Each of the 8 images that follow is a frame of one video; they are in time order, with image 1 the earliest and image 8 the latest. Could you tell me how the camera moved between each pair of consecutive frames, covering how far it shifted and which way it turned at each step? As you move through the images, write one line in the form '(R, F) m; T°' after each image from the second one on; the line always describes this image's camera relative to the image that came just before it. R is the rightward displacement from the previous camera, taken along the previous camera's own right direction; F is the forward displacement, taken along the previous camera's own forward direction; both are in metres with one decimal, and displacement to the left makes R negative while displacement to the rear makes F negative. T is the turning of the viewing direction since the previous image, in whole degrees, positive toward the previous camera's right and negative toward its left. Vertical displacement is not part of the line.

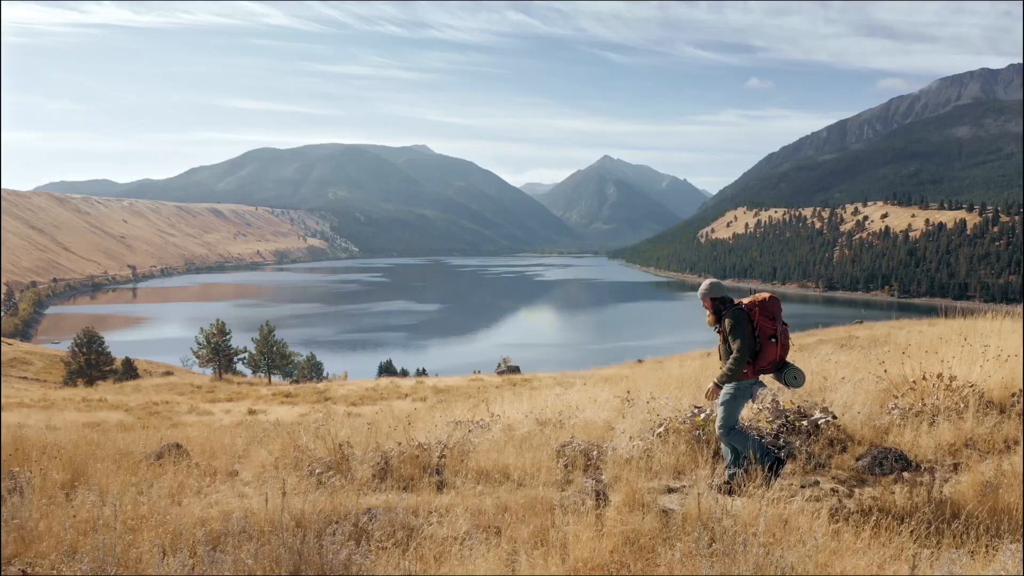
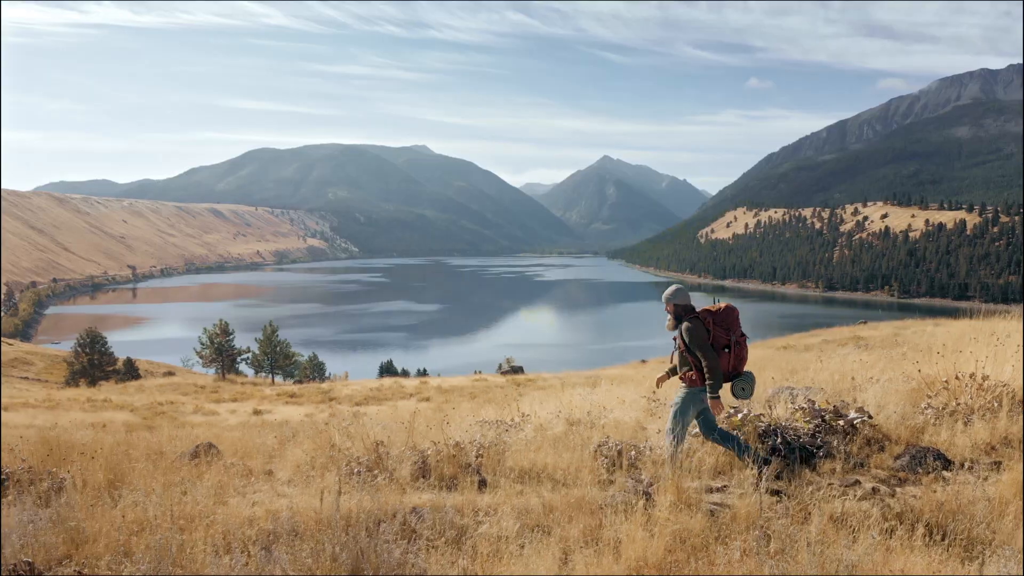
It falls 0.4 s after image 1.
(-0.3, 0.0) m; 0°
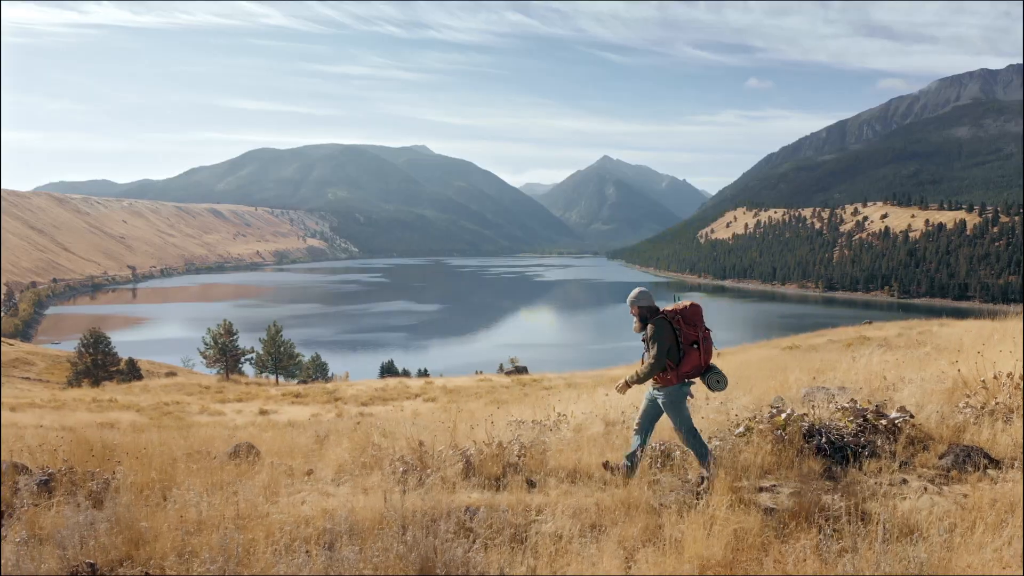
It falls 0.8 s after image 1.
(-0.3, 0.0) m; 0°
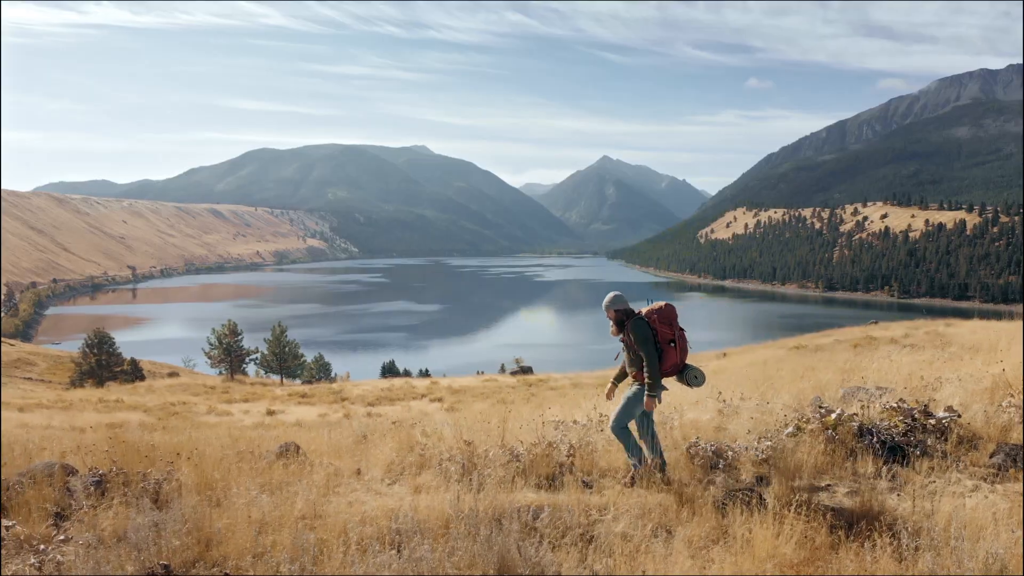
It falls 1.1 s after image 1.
(-0.4, 0.0) m; 0°
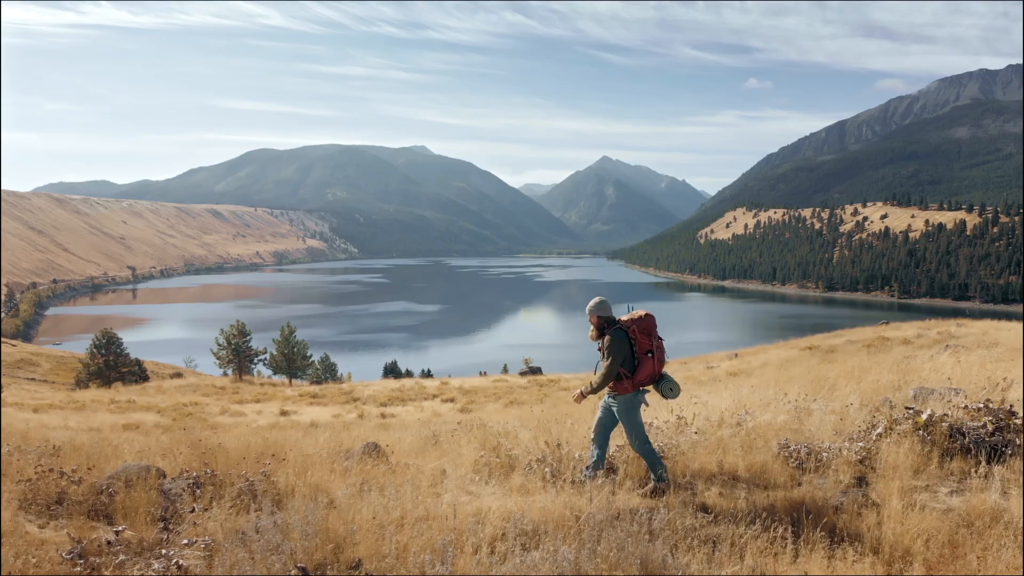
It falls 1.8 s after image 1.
(-0.7, 0.0) m; 0°
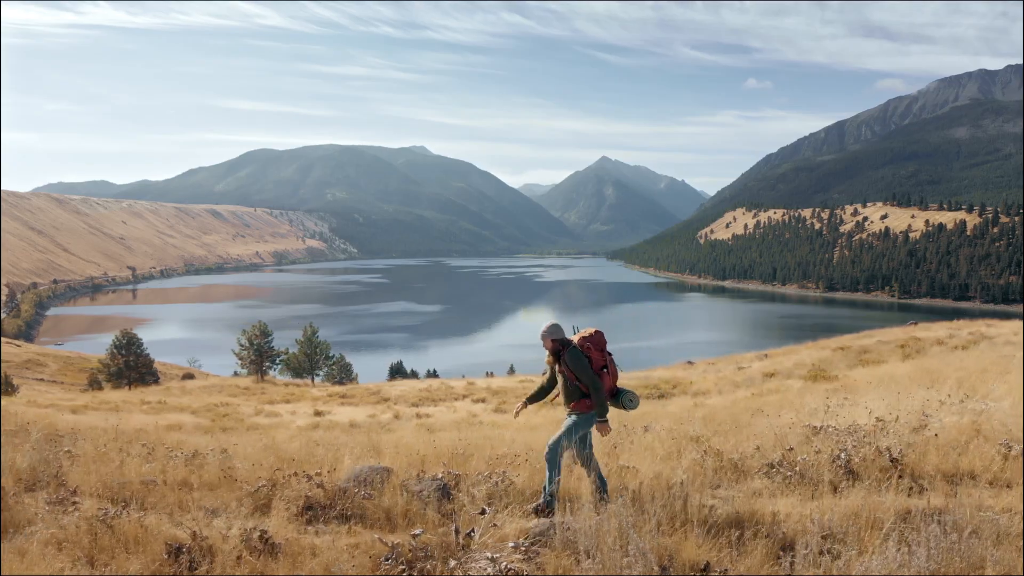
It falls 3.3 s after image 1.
(-1.9, 0.0) m; 0°
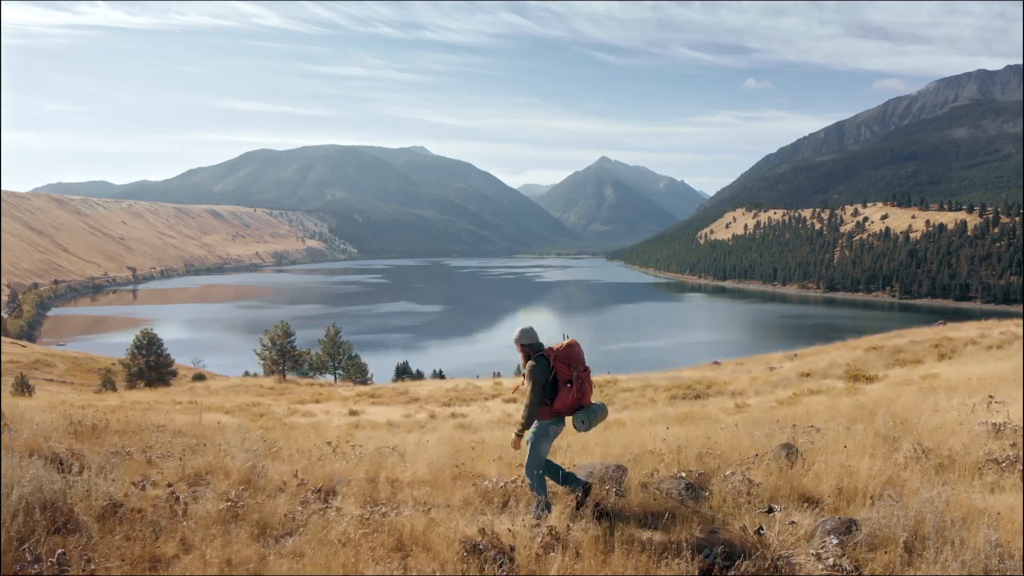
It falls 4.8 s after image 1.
(-1.9, 0.0) m; 0°
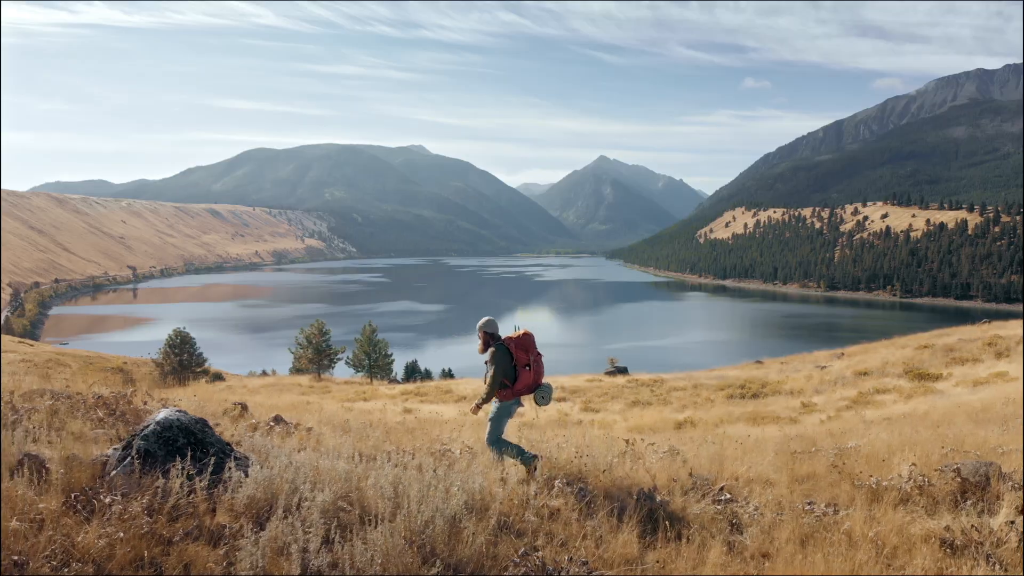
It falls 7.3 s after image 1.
(-3.0, 0.0) m; 0°
